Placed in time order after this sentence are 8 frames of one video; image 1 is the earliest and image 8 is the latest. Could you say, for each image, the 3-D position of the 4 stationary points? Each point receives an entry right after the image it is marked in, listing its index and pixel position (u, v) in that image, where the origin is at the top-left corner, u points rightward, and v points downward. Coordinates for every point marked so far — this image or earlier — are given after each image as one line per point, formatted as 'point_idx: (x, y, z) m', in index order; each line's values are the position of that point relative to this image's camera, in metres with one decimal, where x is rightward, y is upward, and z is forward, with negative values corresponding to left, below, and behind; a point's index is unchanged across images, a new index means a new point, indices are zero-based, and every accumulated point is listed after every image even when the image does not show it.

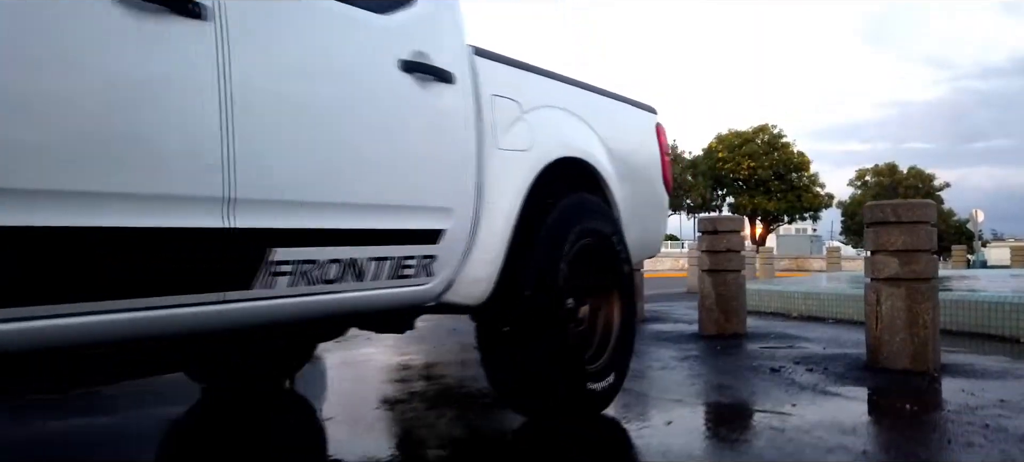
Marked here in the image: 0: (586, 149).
0: (+0.4, +0.4, +4.2) m
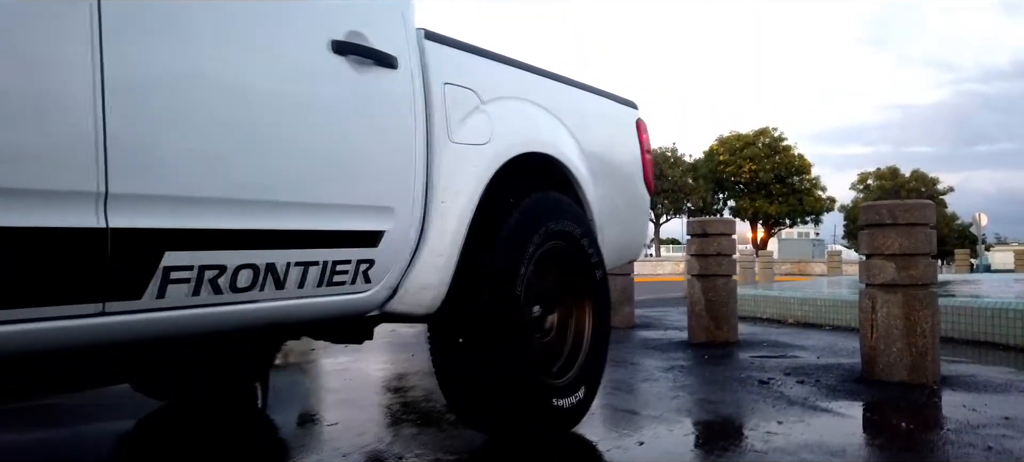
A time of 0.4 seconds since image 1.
0: (+0.2, +0.4, +3.9) m
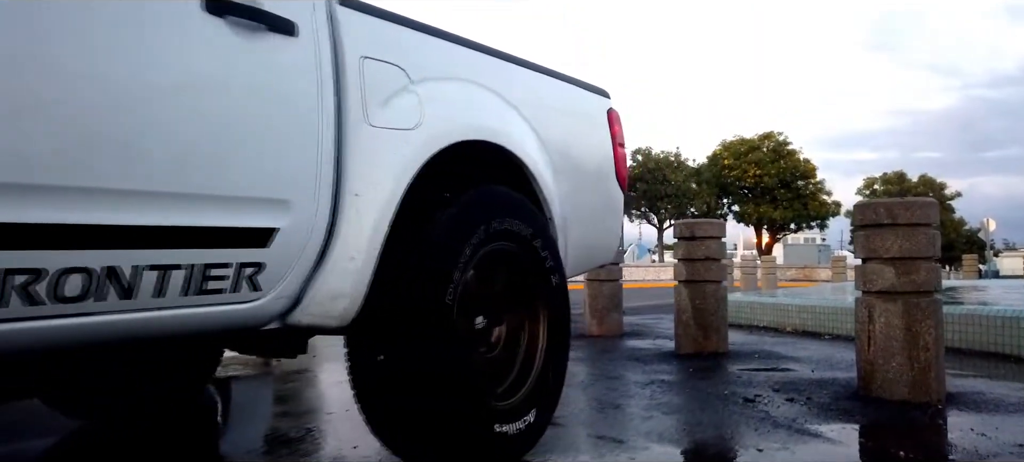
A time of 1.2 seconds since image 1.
0: (0.0, +0.4, +3.4) m
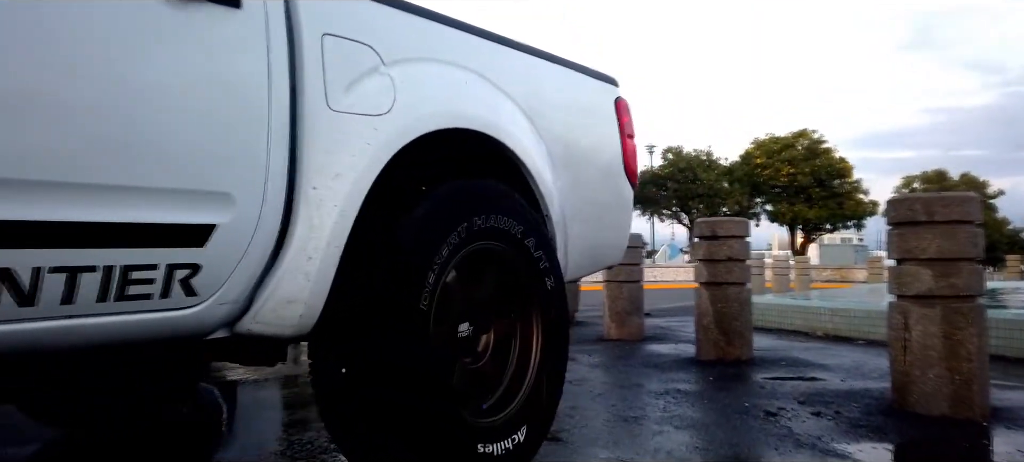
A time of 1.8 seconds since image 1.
0: (-0.1, +0.4, +3.1) m
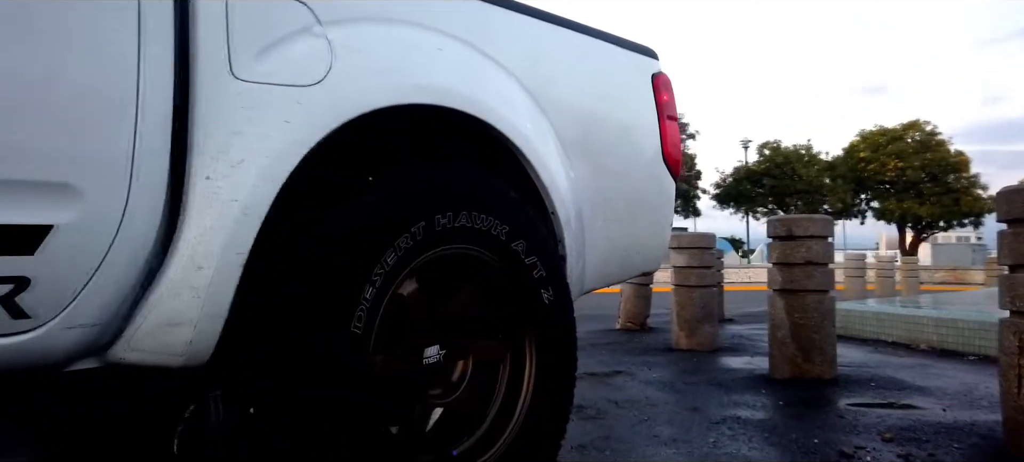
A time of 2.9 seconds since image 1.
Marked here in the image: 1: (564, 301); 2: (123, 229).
0: (-0.1, +0.4, +2.5) m
1: (+0.2, -0.2, +2.7) m
2: (-0.9, 0.0, +1.8) m
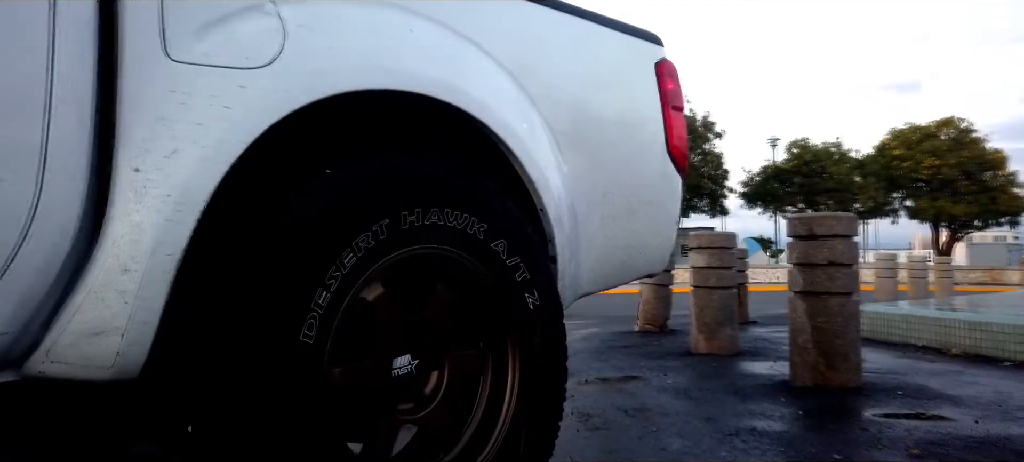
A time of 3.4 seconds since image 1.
0: (-0.2, +0.4, +2.3) m
1: (+0.1, -0.2, +2.4) m
2: (-0.9, 0.0, +1.6) m
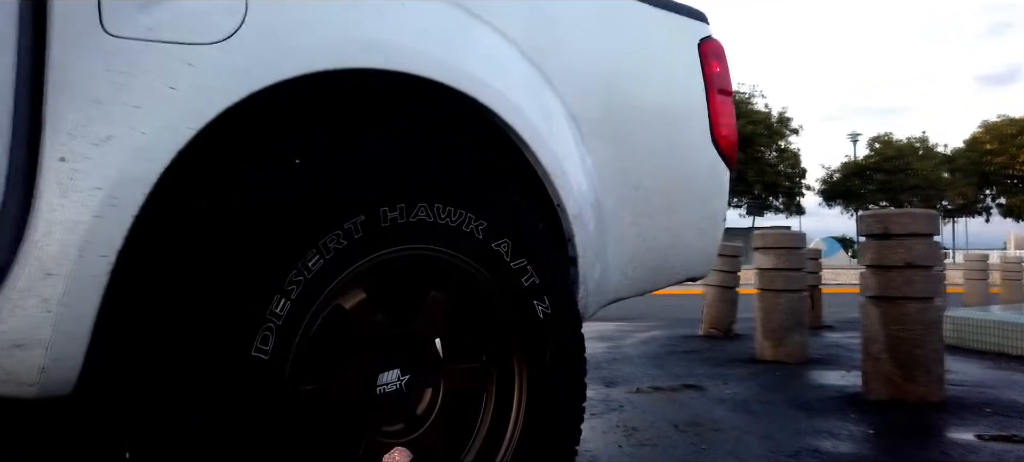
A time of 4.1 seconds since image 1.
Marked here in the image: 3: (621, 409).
0: (-0.2, +0.4, +2.0) m
1: (+0.2, -0.2, +2.2) m
2: (-1.0, 0.0, +1.4) m
3: (+0.7, -1.1, +4.8) m
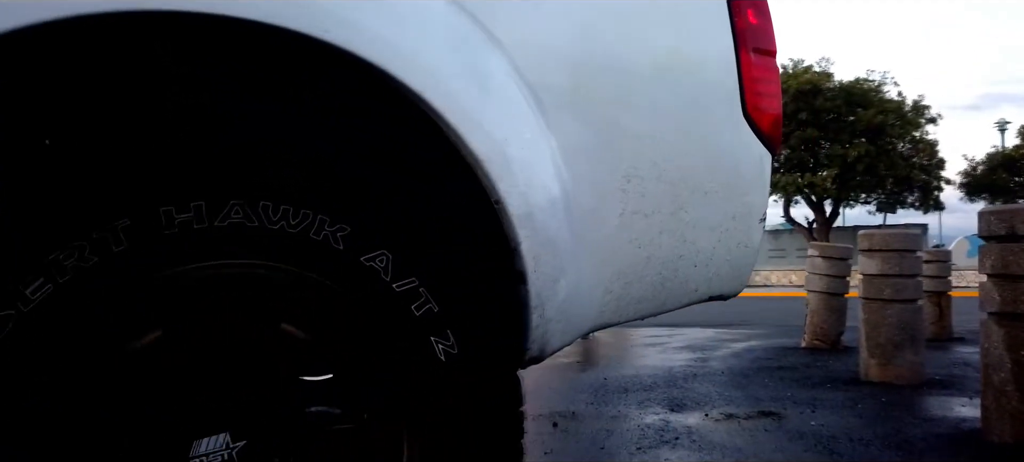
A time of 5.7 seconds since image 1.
0: (-0.4, +0.4, +1.5) m
1: (0.0, -0.2, +1.5) m
2: (-1.3, 0.0, +1.0) m
3: (+0.8, -1.1, +4.1) m
